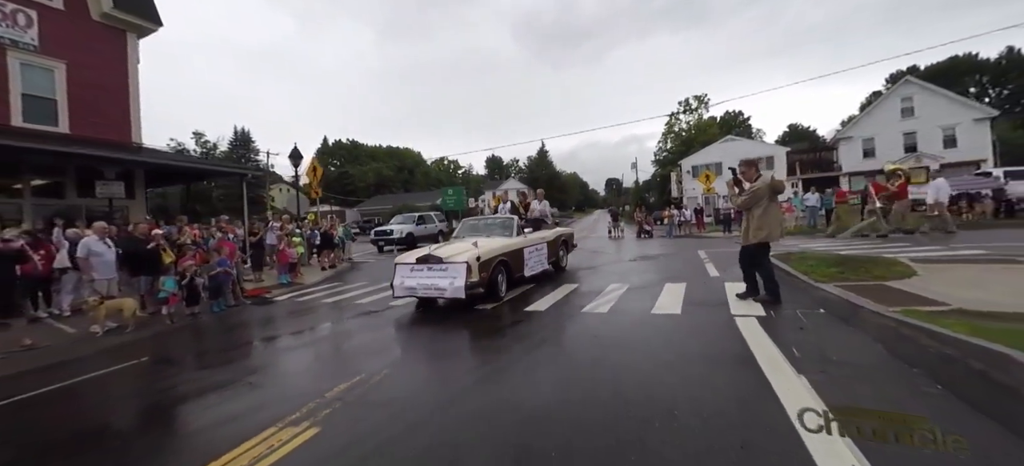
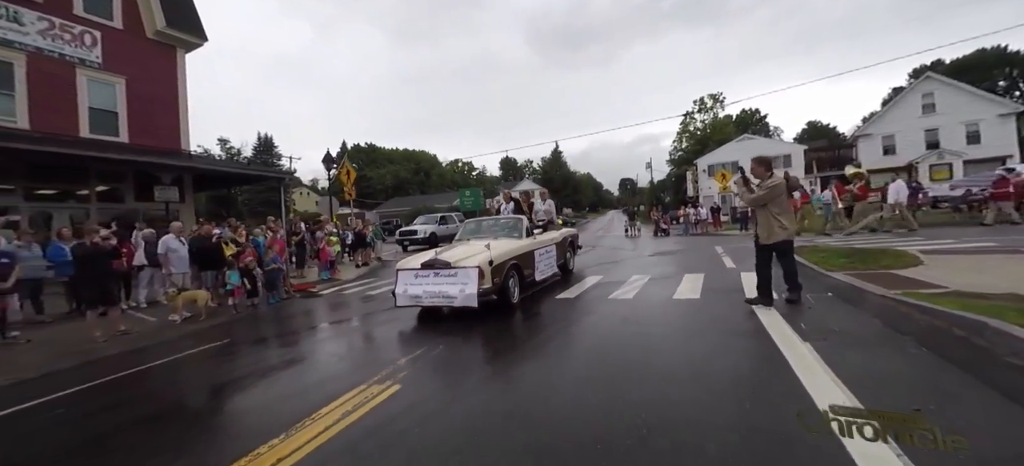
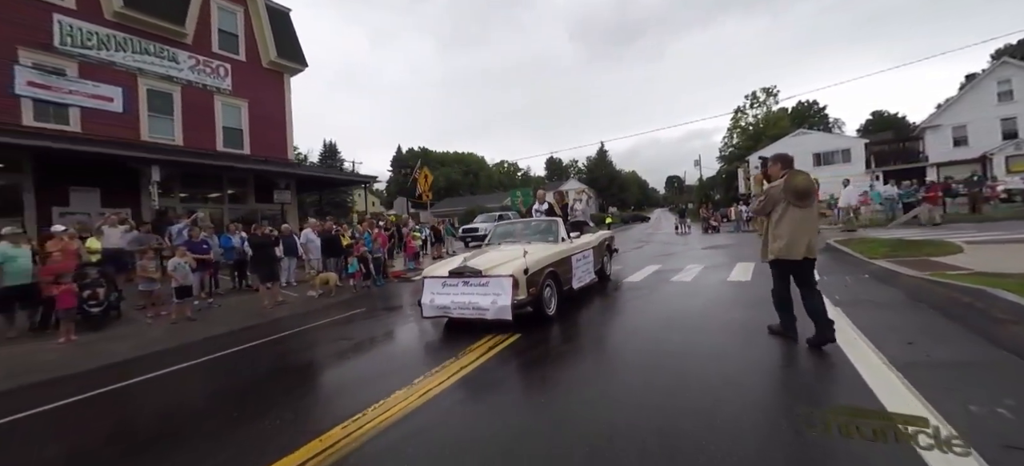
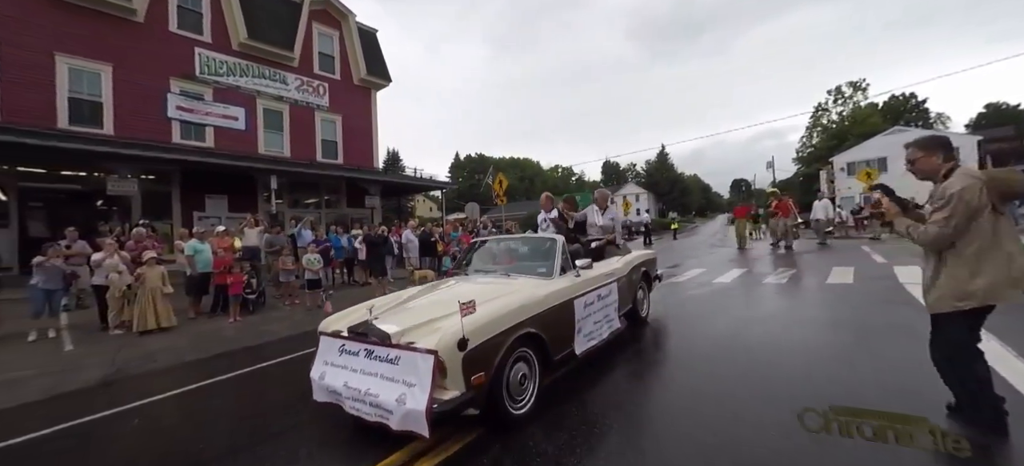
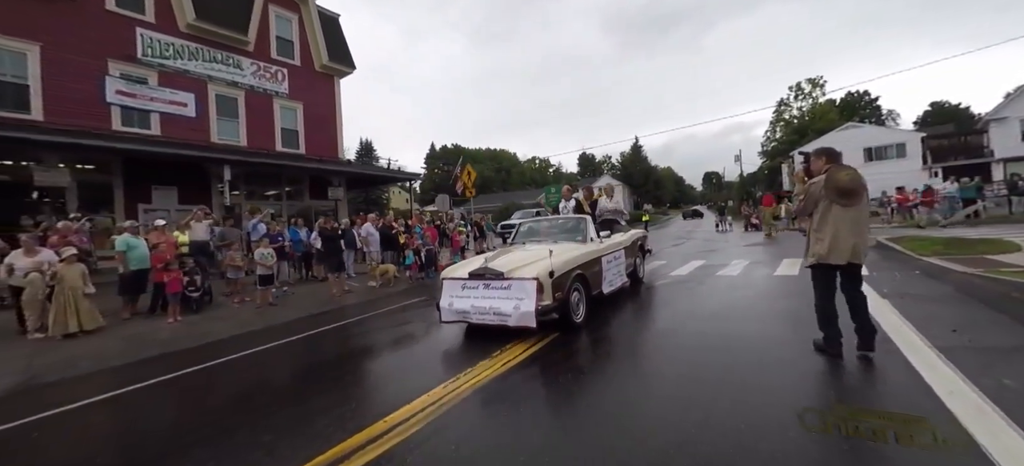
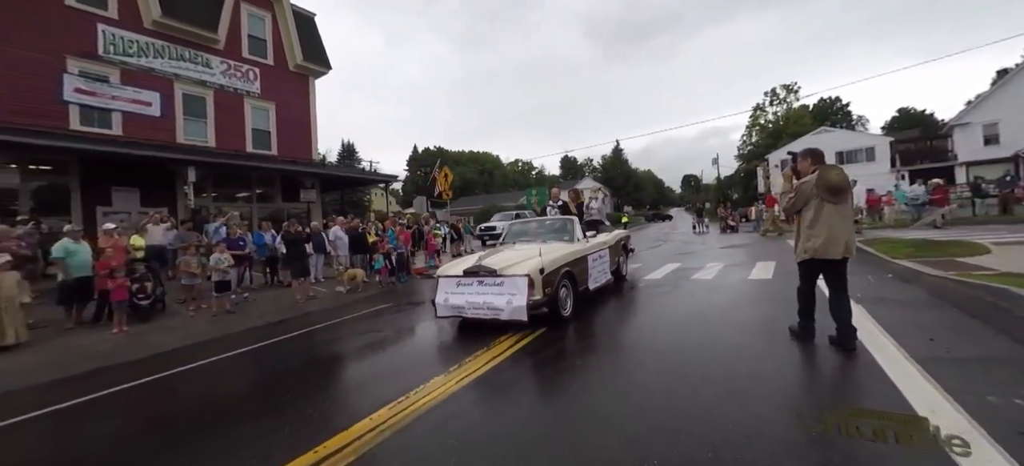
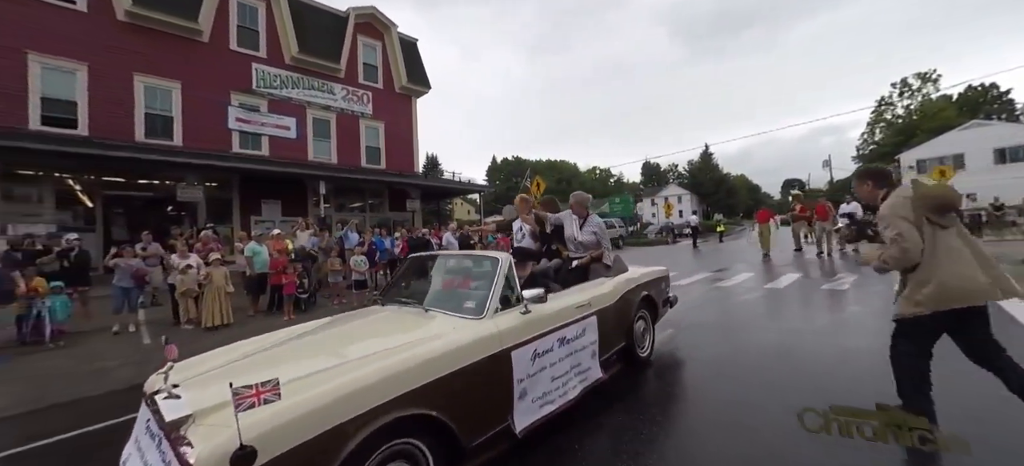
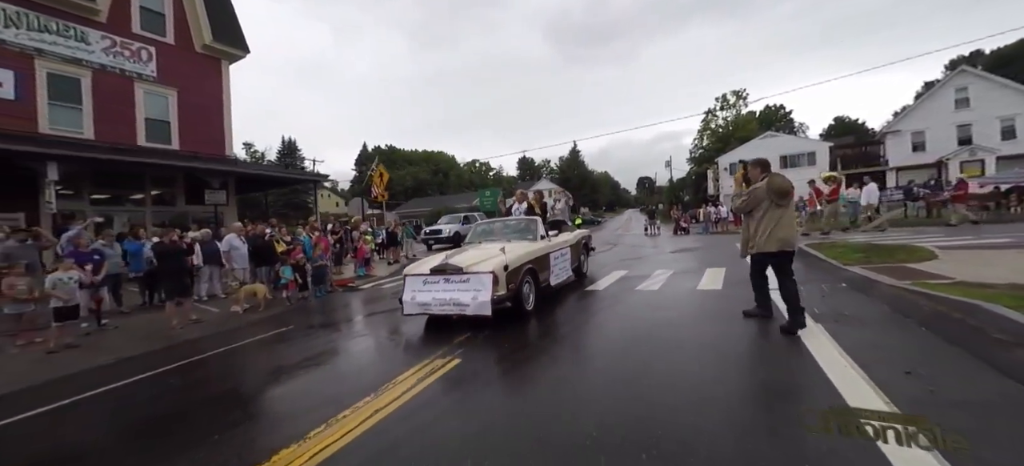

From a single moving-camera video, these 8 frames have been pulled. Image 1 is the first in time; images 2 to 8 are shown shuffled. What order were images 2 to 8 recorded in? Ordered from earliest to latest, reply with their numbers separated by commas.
2, 8, 3, 6, 5, 4, 7
